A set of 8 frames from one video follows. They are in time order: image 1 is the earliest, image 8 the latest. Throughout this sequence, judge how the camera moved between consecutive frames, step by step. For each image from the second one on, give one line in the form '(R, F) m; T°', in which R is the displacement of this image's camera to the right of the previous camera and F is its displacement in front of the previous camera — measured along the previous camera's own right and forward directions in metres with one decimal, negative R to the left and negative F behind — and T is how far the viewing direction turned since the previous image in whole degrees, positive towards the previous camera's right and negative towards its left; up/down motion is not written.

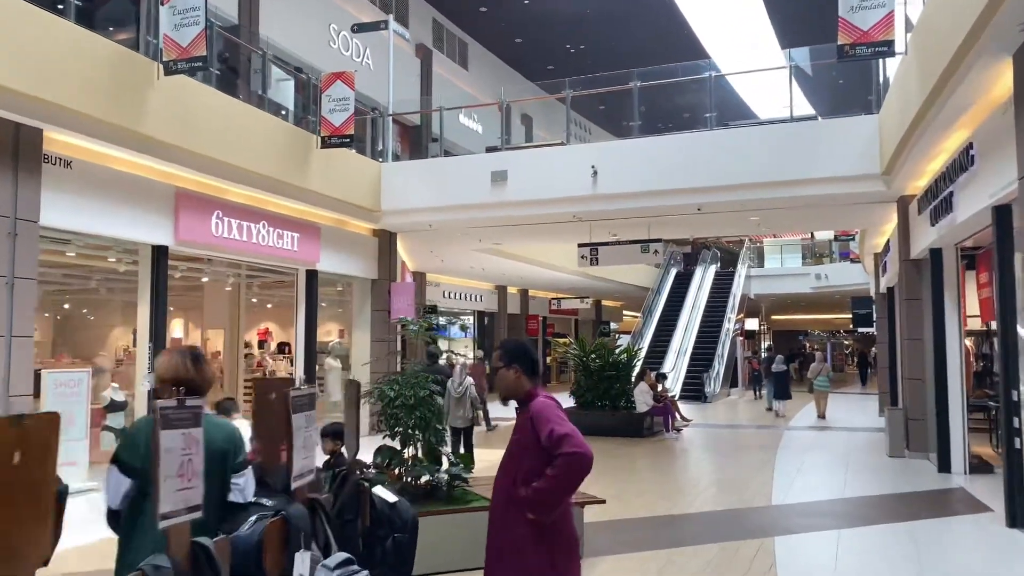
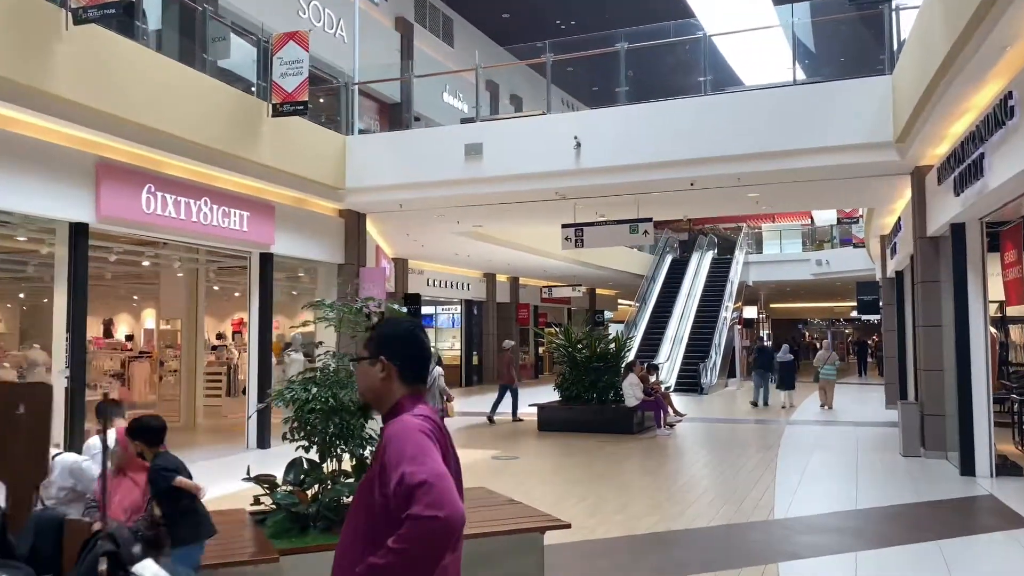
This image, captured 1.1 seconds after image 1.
(+0.3, +0.9) m; 0°
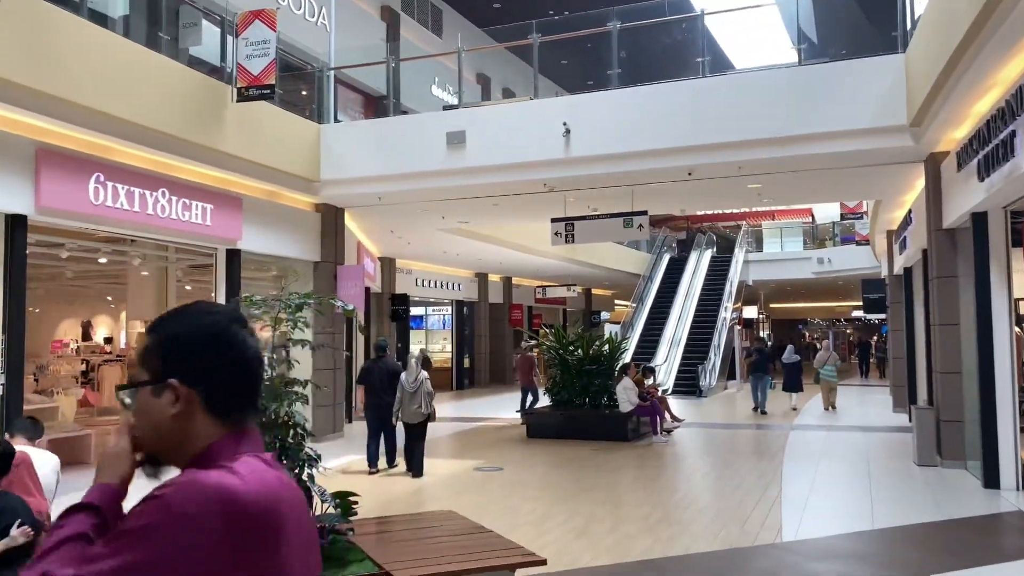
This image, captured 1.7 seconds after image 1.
(+0.1, +0.6) m; 0°
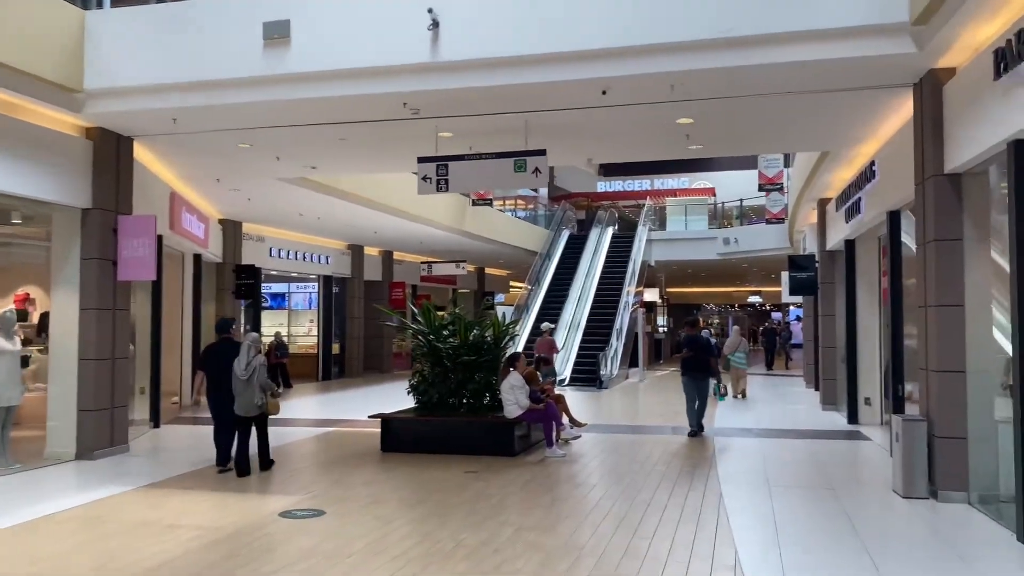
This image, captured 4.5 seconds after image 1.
(+0.4, +2.5) m; +7°
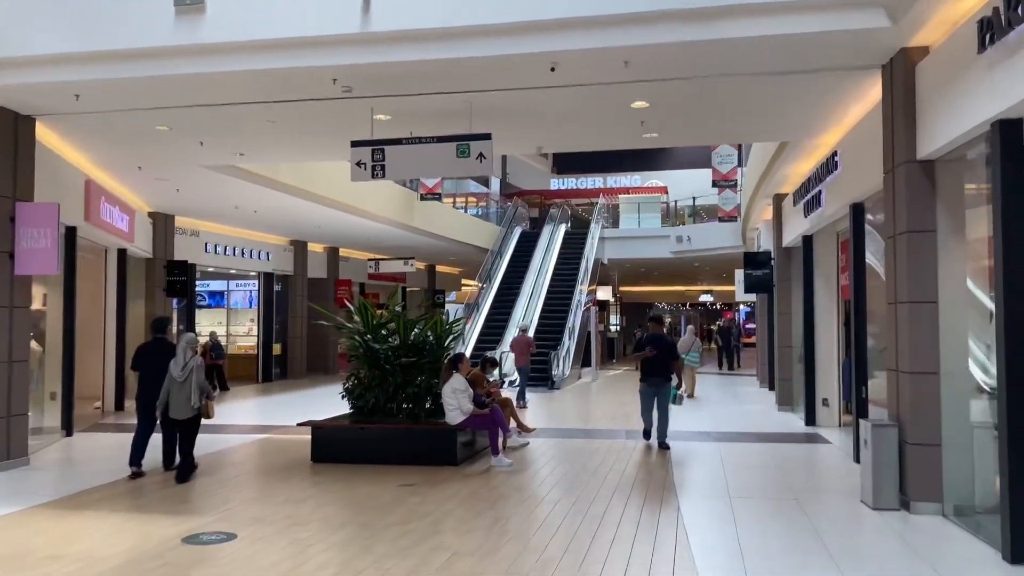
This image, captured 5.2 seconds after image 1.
(+0.1, +0.5) m; +3°
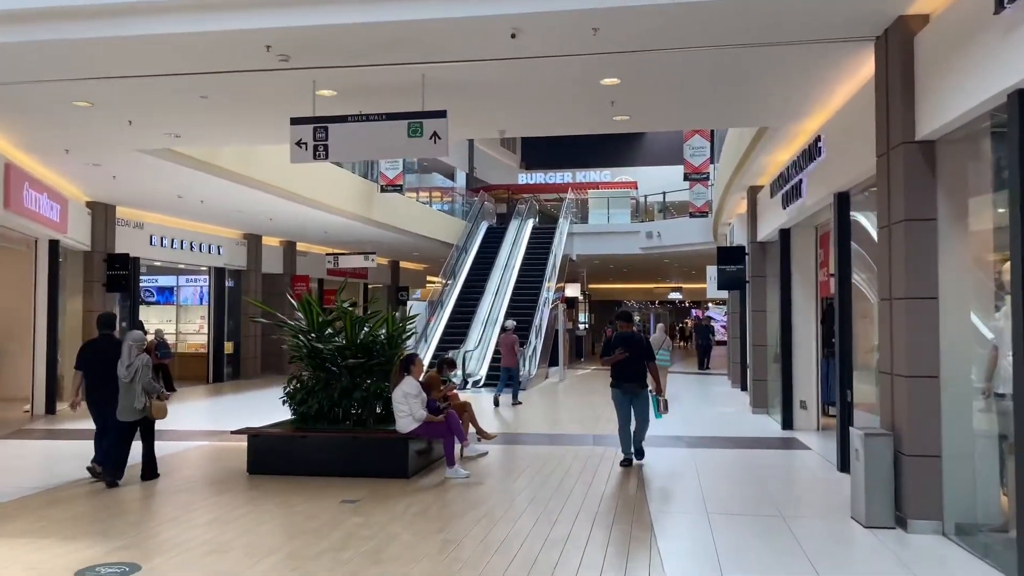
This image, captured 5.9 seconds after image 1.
(+0.1, +0.6) m; +2°
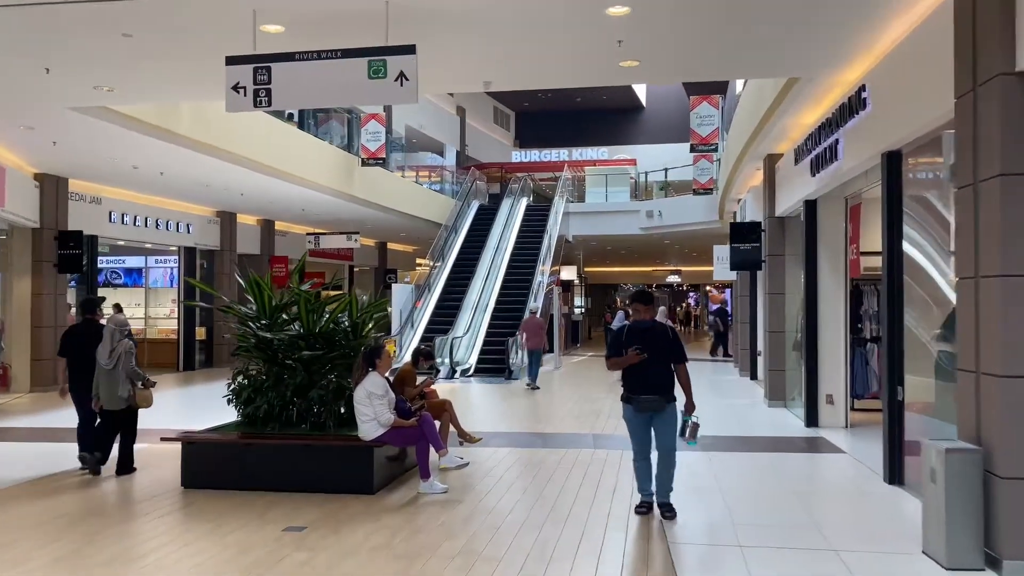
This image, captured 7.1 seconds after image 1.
(+0.1, +1.1) m; 0°
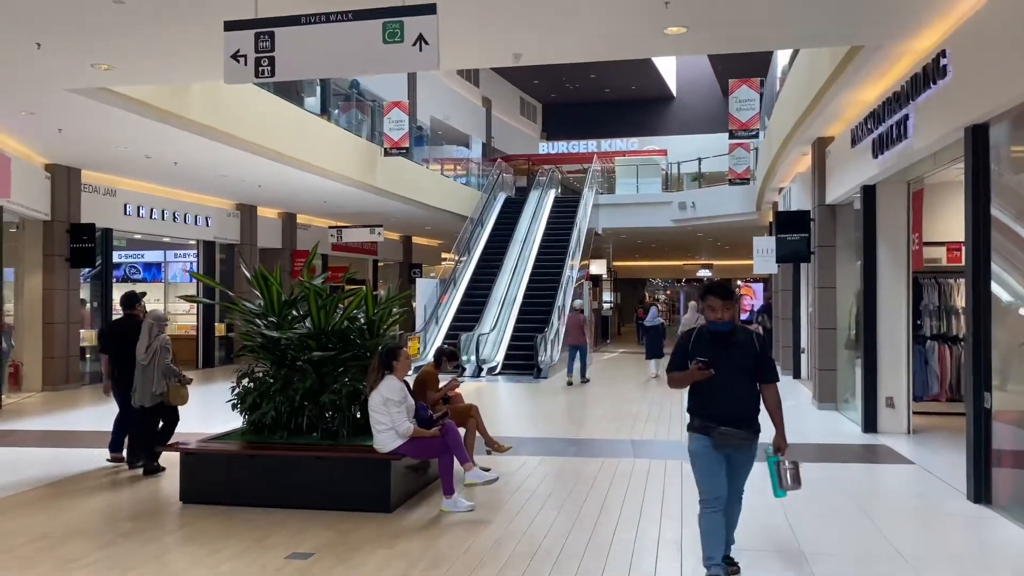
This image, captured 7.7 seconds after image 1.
(0.0, +0.6) m; -2°
